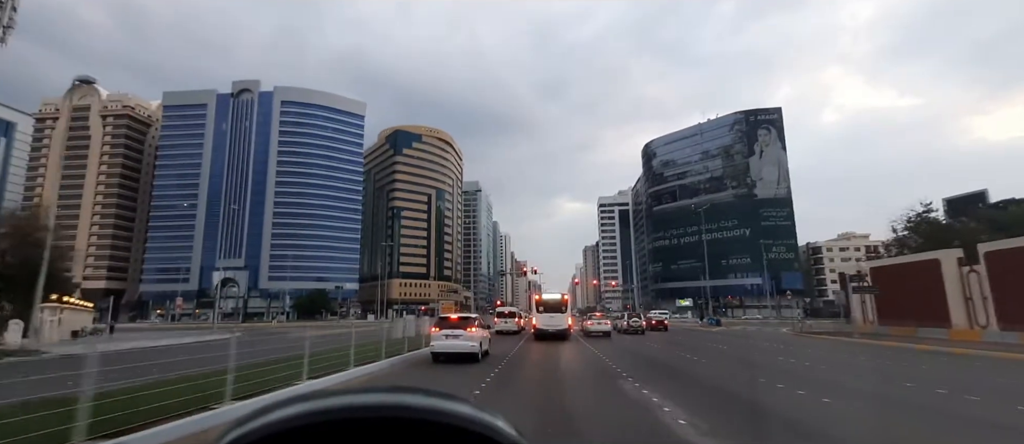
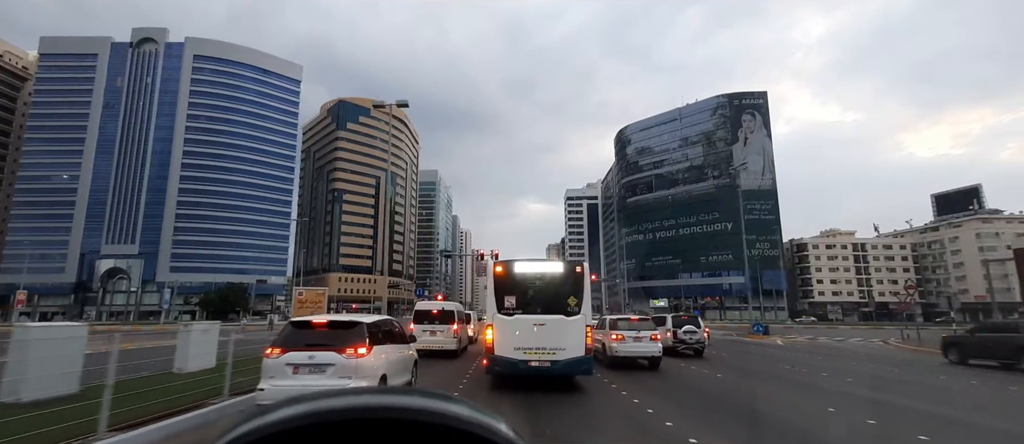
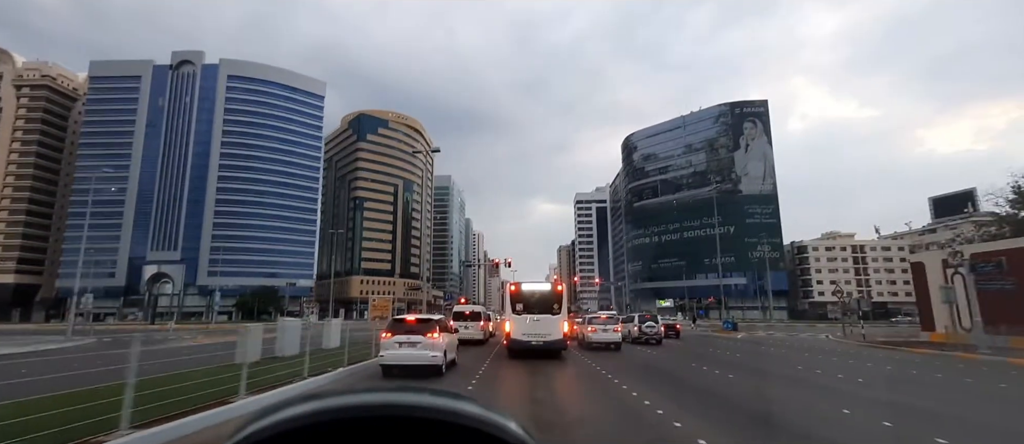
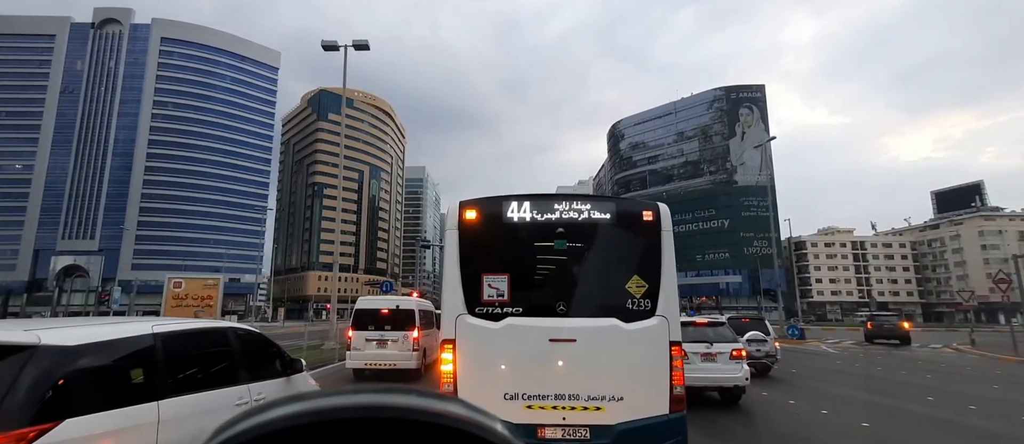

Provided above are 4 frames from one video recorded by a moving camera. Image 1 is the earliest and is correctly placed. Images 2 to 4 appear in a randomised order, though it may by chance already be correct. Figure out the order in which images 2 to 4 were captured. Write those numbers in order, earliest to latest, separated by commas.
3, 2, 4
